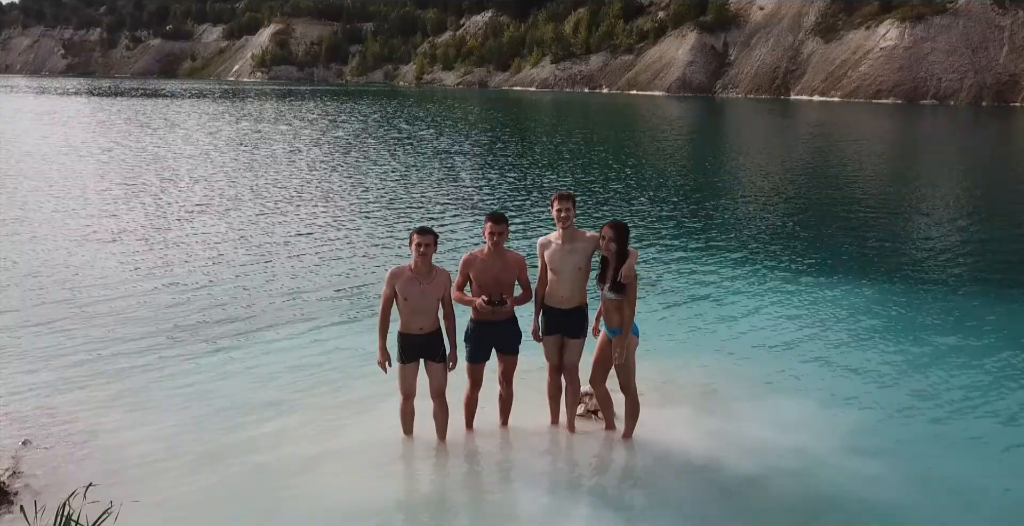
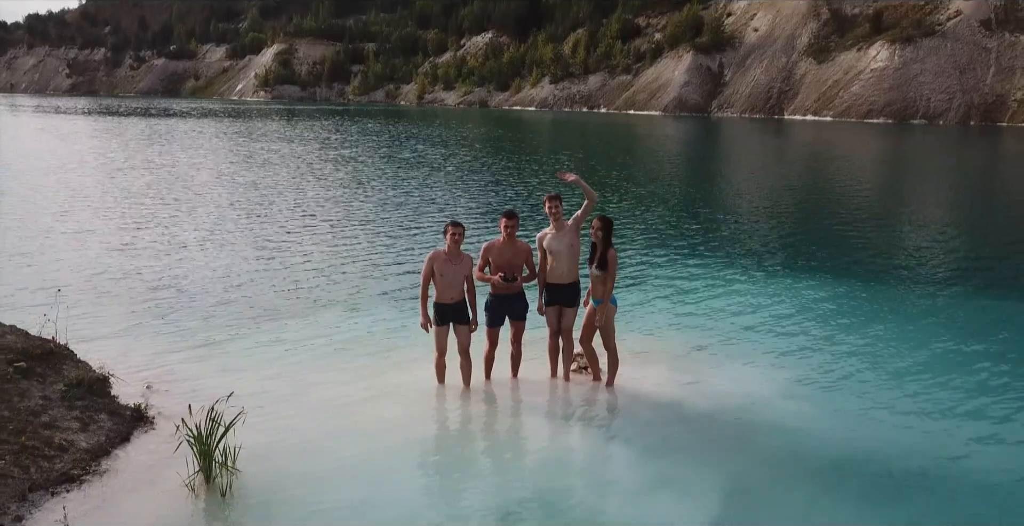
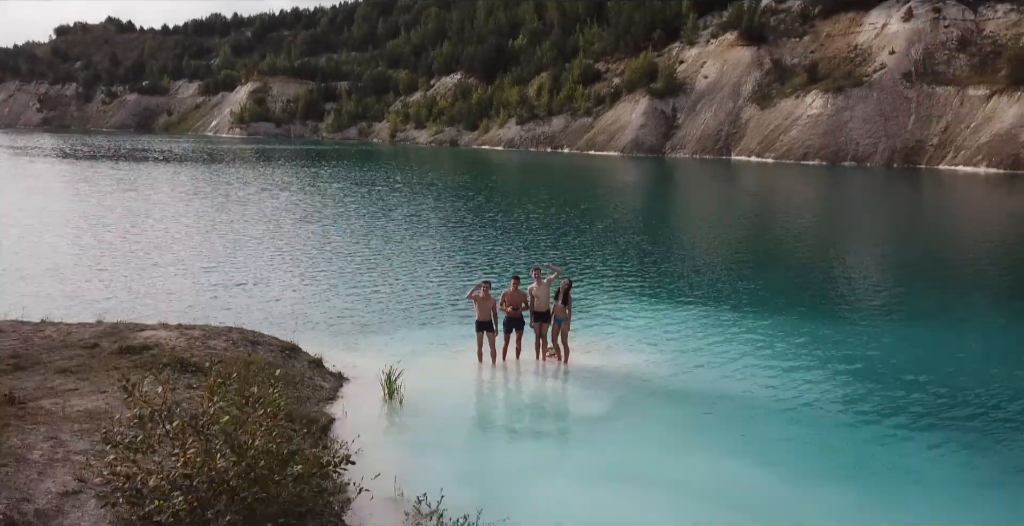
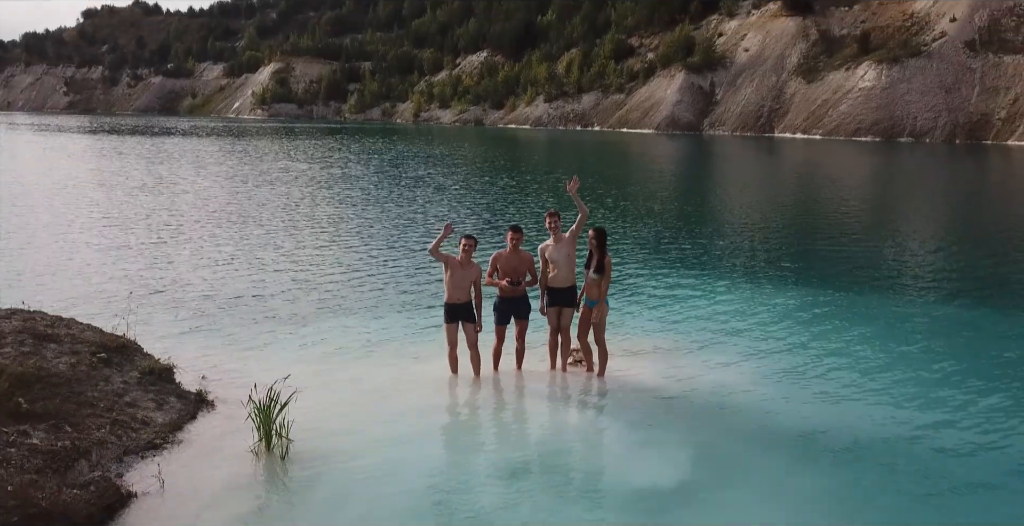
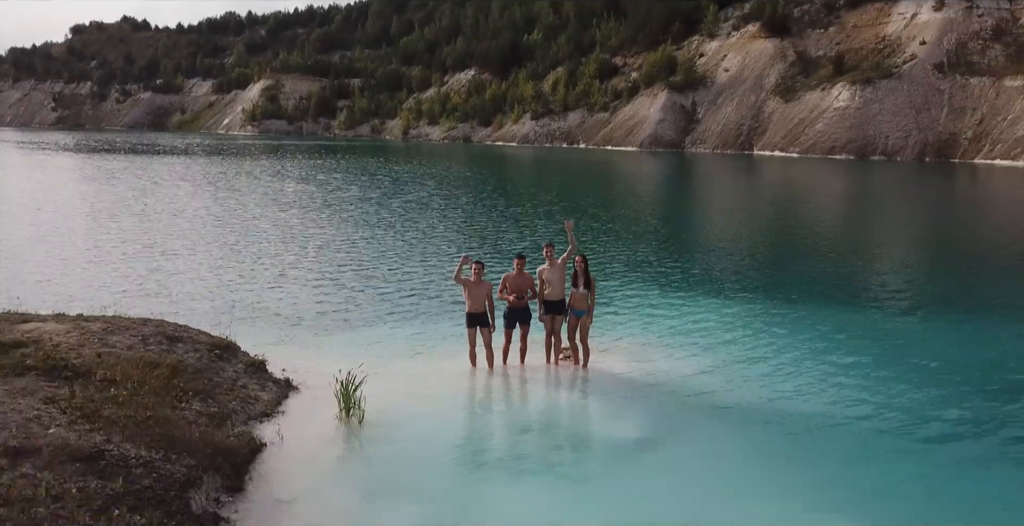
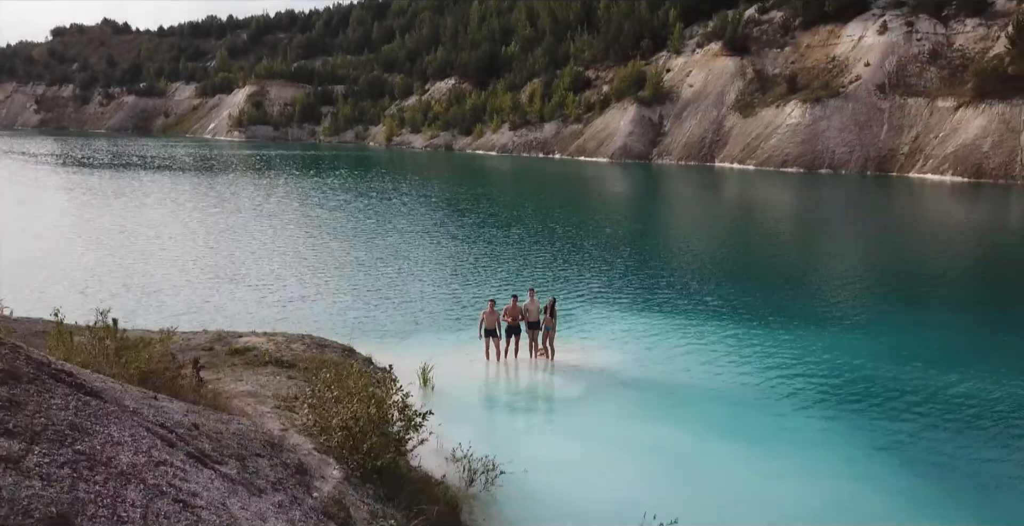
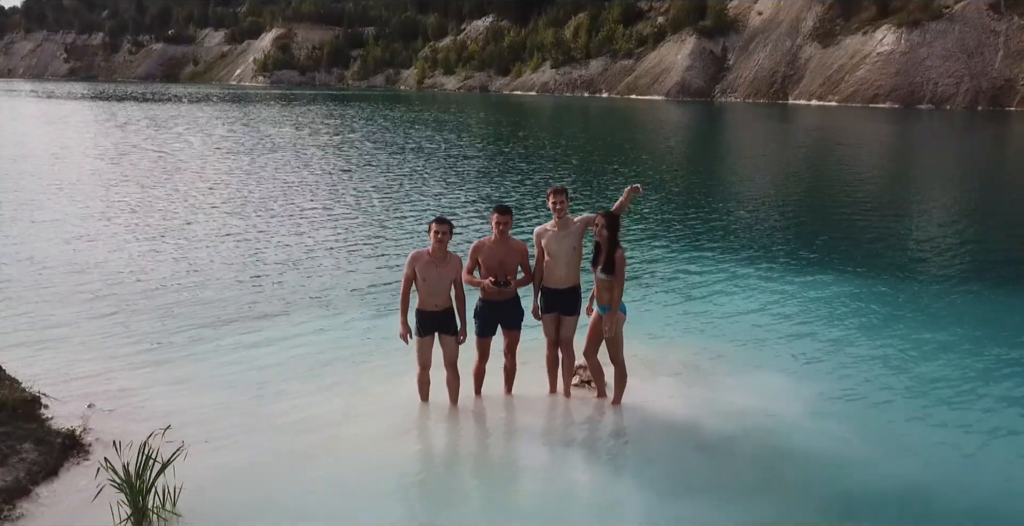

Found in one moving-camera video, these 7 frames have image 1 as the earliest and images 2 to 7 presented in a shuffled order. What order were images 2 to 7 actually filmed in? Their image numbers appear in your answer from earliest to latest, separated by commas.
7, 2, 4, 5, 3, 6
